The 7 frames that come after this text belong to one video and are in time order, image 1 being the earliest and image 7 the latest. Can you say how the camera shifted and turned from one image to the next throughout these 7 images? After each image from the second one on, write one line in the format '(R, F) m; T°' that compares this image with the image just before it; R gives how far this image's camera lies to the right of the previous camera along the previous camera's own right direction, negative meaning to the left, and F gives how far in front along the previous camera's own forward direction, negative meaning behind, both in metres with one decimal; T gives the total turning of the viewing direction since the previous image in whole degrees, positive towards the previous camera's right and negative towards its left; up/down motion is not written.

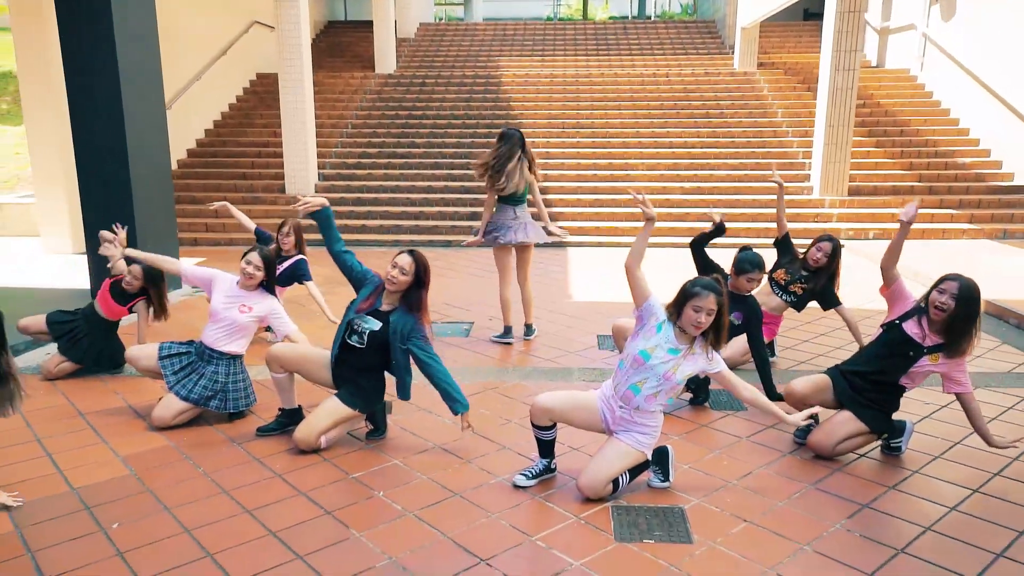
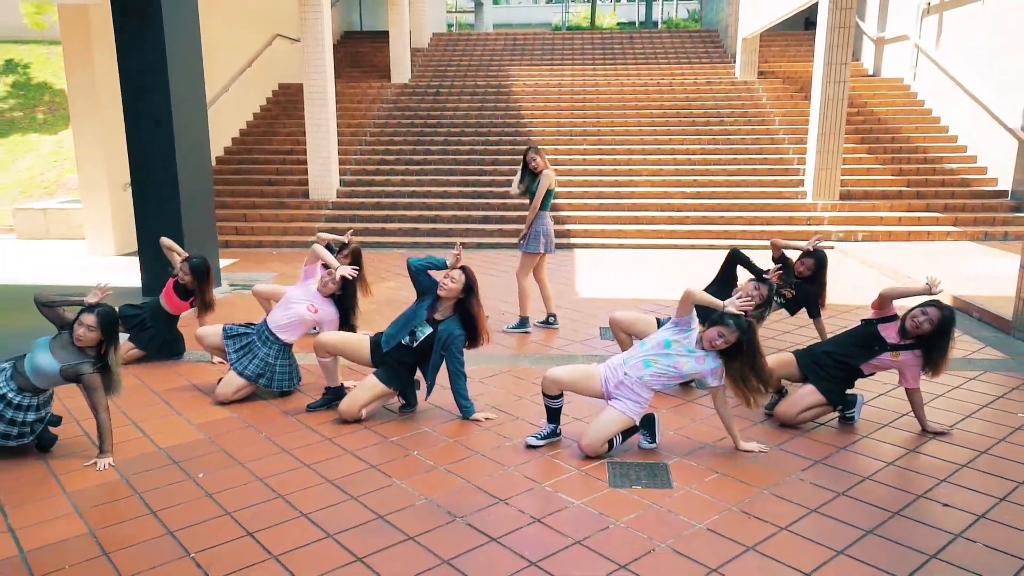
(0.0, -0.6) m; -1°
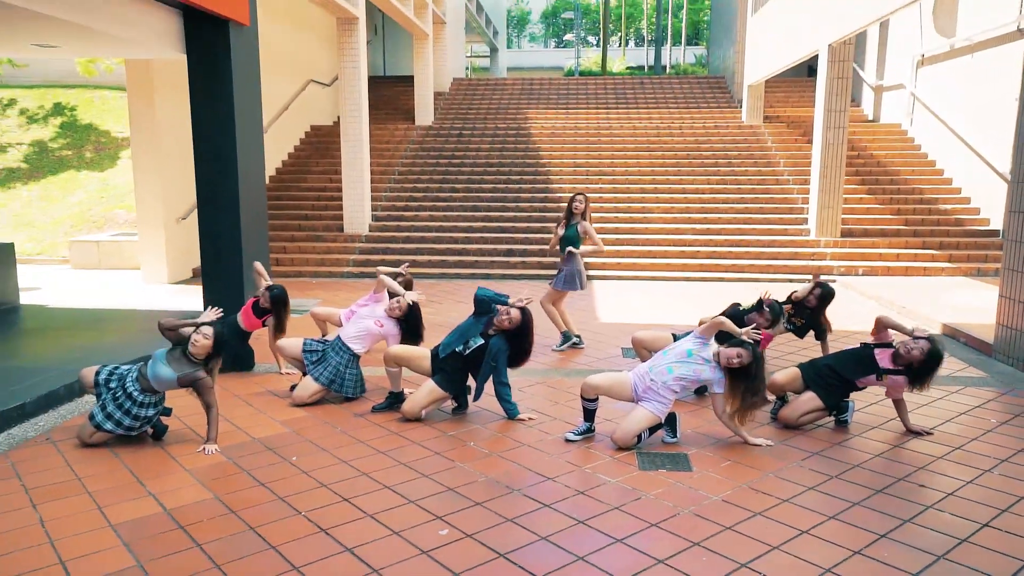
(-0.2, -0.6) m; -1°
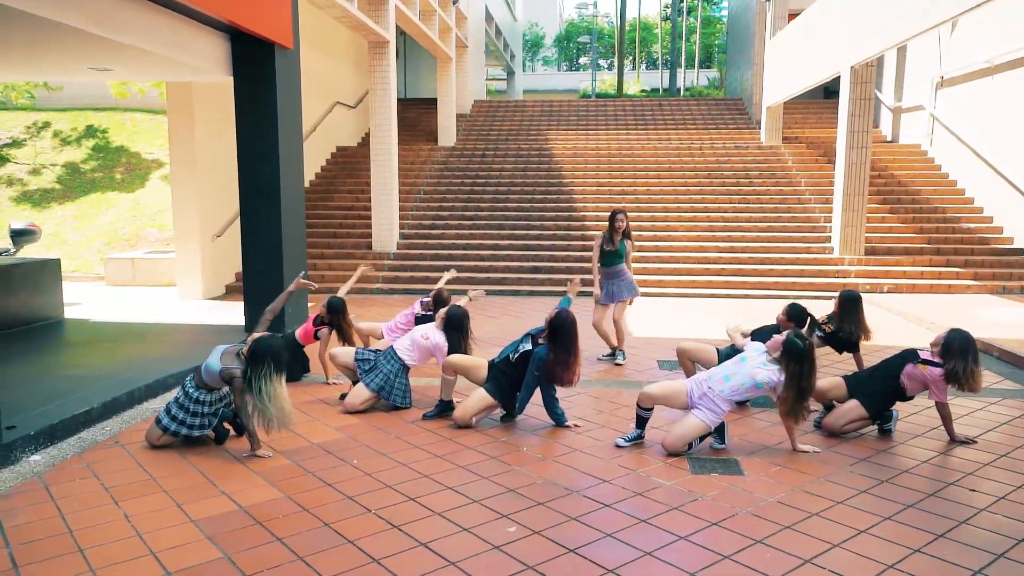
(-0.2, -0.1) m; -1°
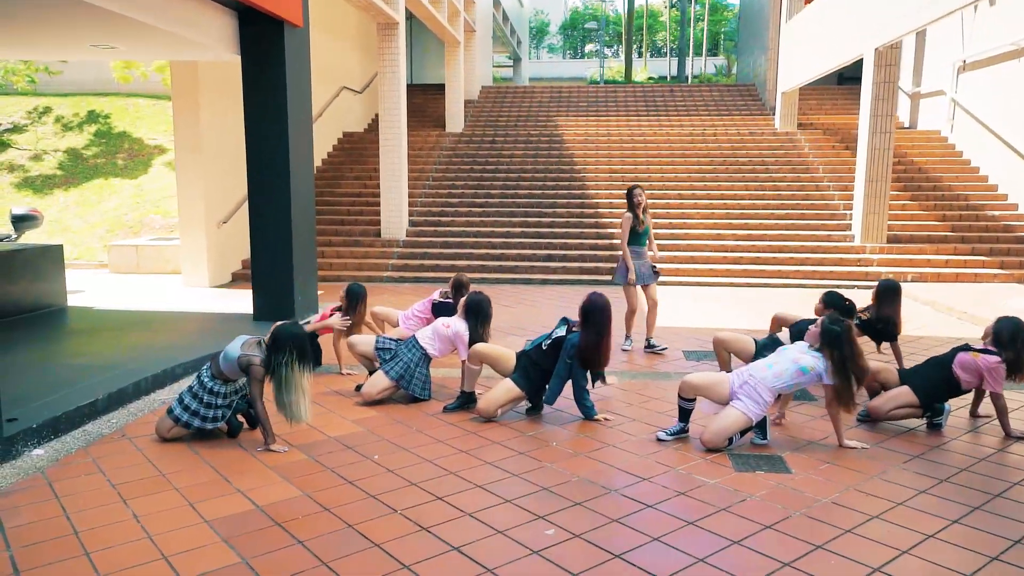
(-0.1, +0.2) m; 0°
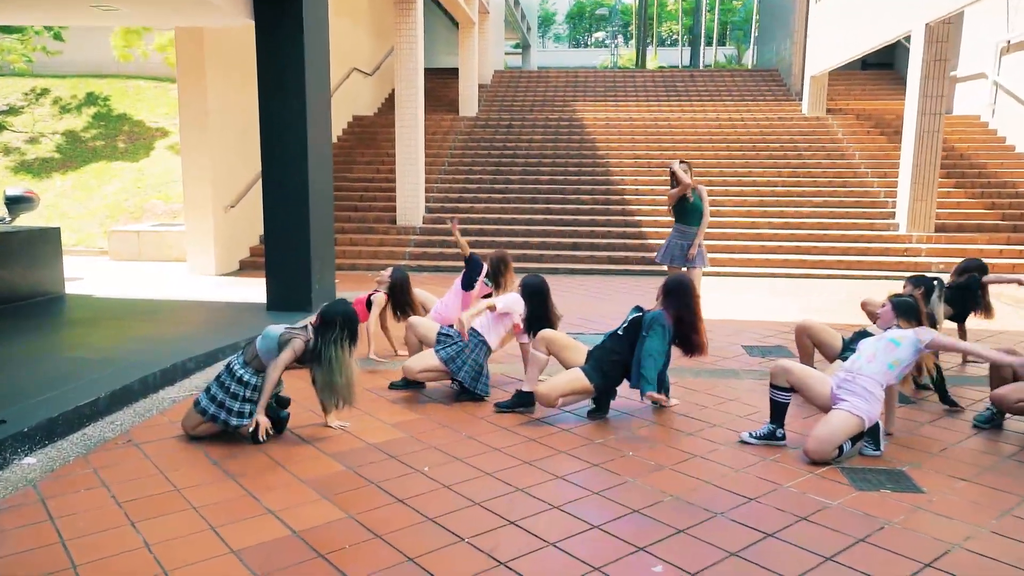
(-0.3, +0.5) m; 0°
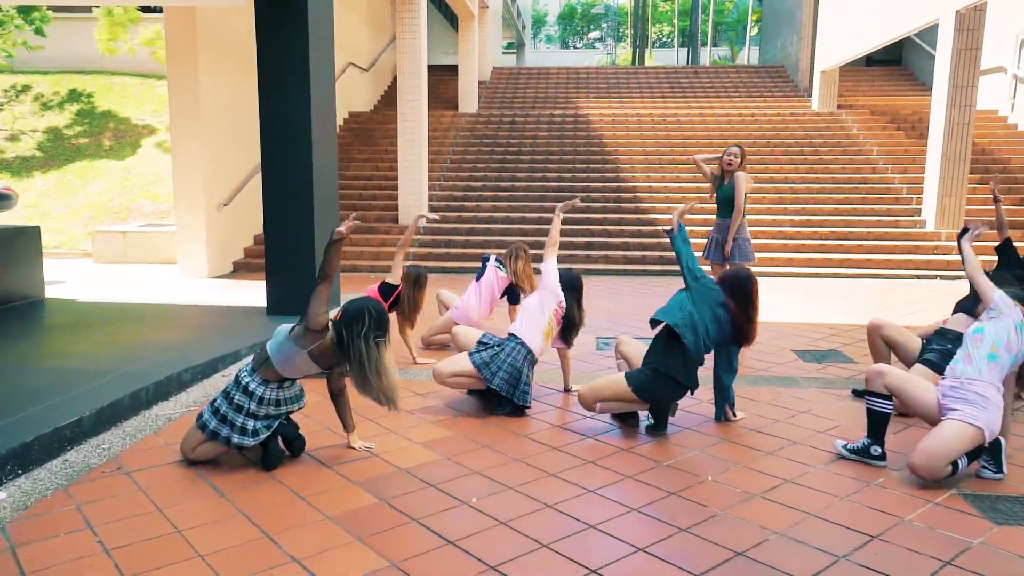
(-0.3, +0.5) m; +1°
